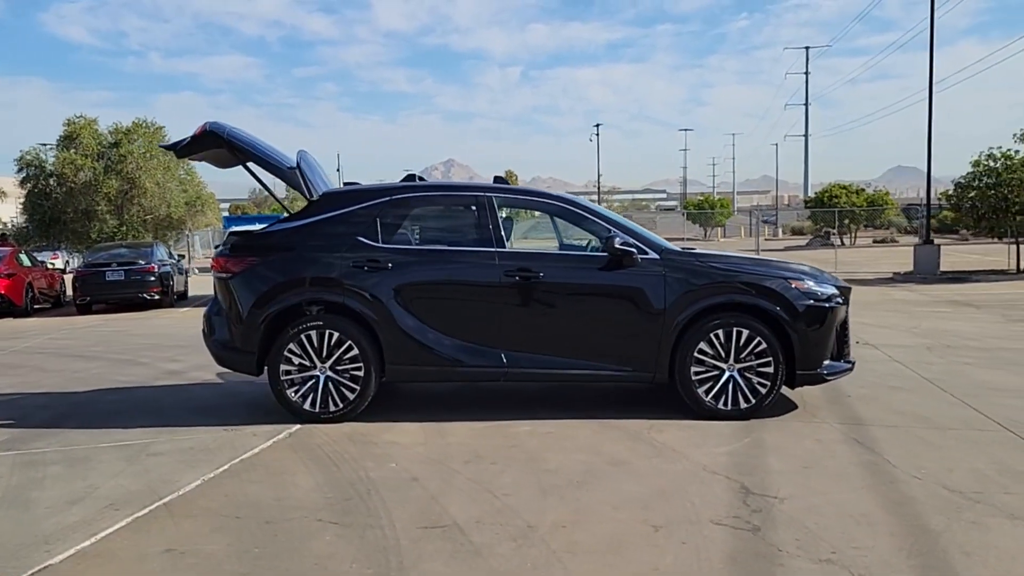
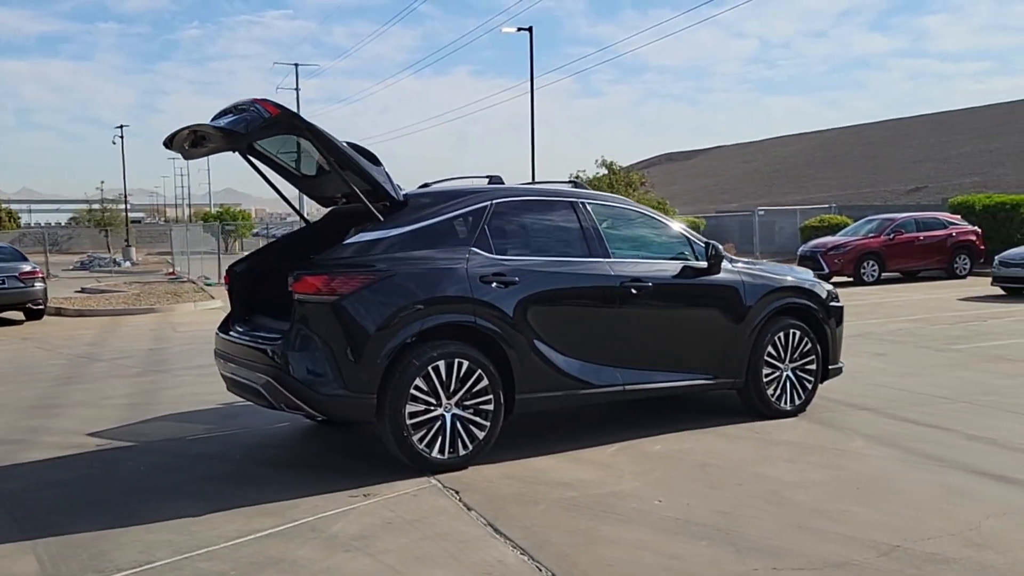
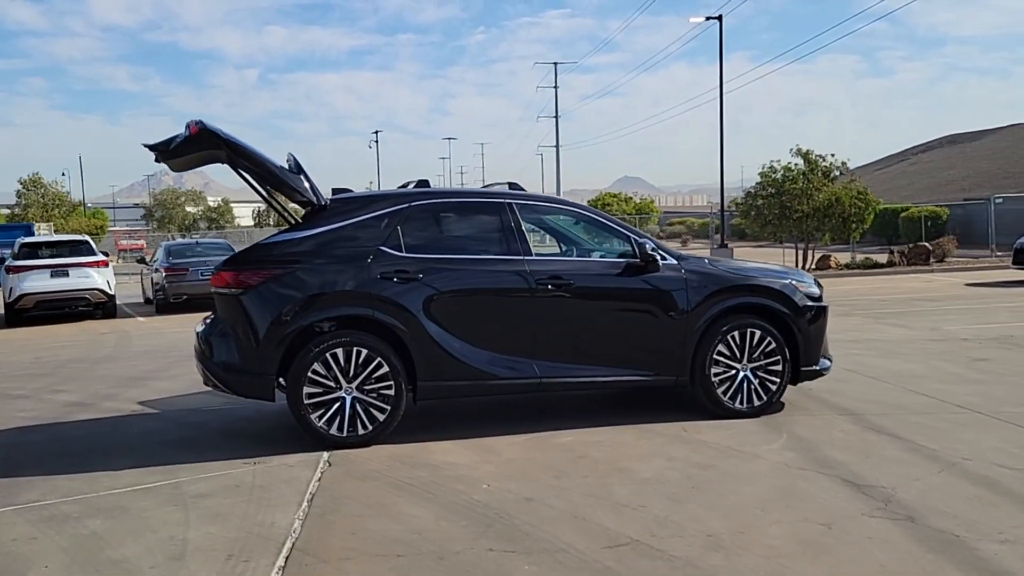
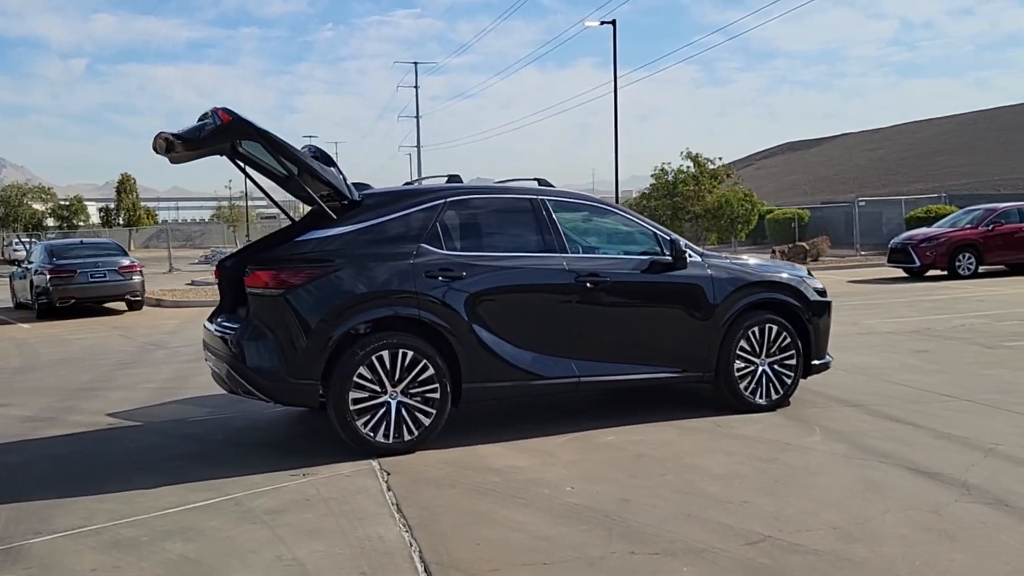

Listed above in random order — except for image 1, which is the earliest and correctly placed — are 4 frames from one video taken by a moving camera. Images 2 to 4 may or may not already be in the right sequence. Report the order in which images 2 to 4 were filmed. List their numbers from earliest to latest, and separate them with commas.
3, 4, 2
